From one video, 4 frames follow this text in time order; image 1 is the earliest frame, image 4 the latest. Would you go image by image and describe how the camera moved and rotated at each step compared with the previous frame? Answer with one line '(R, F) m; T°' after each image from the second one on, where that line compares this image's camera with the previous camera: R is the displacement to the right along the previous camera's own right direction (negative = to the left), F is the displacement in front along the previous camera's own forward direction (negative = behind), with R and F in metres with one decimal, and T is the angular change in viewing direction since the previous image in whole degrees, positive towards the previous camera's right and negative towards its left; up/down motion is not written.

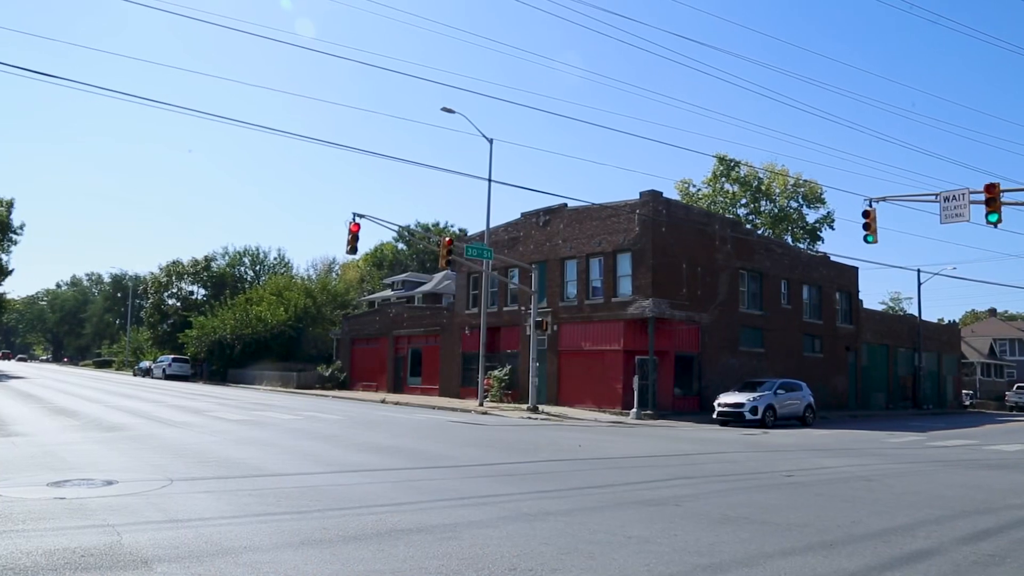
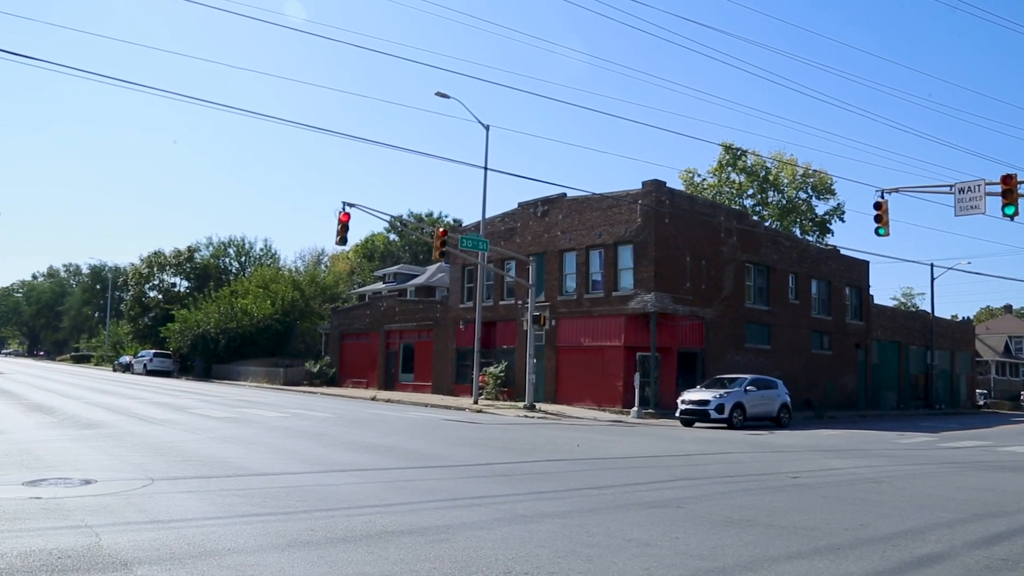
(+0.1, +0.7) m; 0°
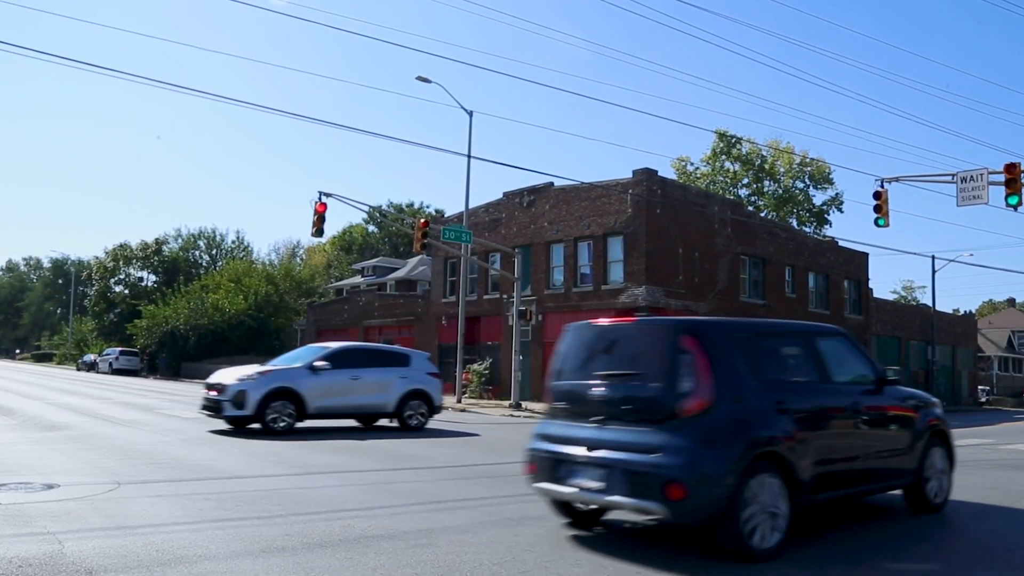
(+0.1, +0.8) m; +1°
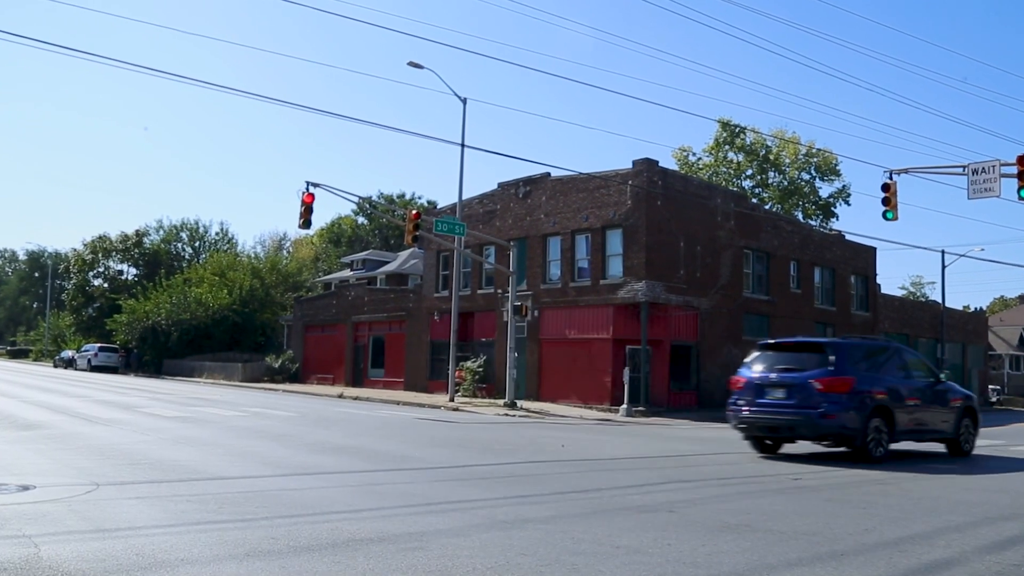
(+0.1, +0.6) m; 0°
